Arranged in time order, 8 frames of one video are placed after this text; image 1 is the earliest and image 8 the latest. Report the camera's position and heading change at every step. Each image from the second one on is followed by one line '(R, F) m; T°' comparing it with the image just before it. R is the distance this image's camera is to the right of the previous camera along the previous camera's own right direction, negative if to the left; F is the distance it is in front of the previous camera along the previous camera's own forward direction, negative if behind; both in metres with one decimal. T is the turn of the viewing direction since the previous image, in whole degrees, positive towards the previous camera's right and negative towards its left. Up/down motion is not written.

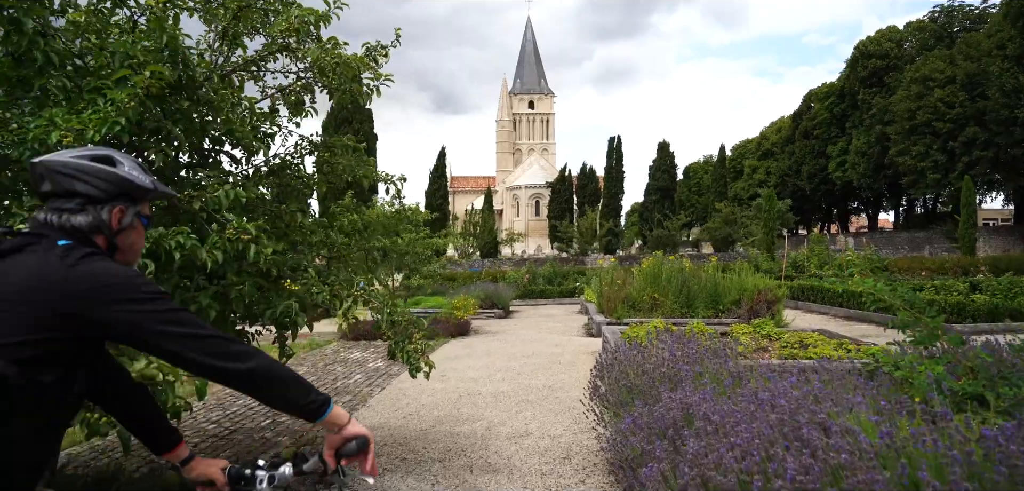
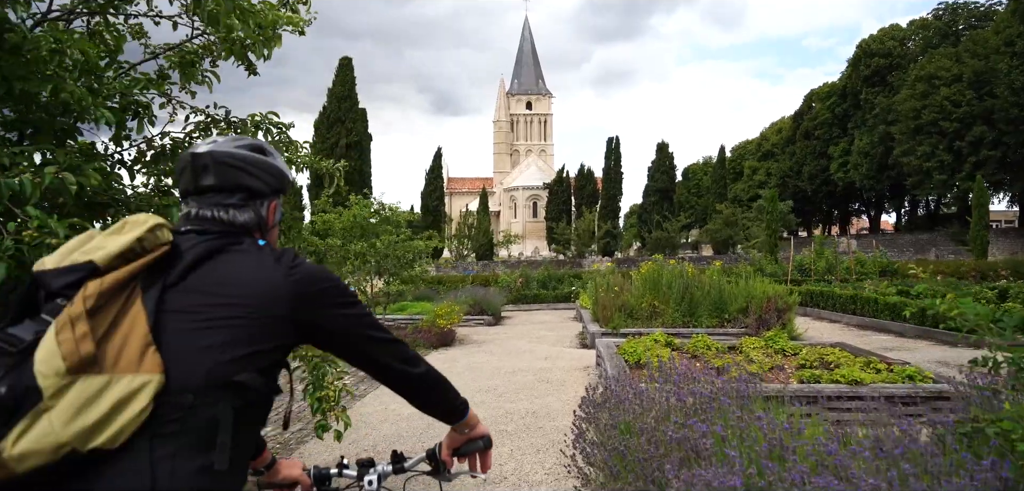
(+0.2, +1.1) m; 0°
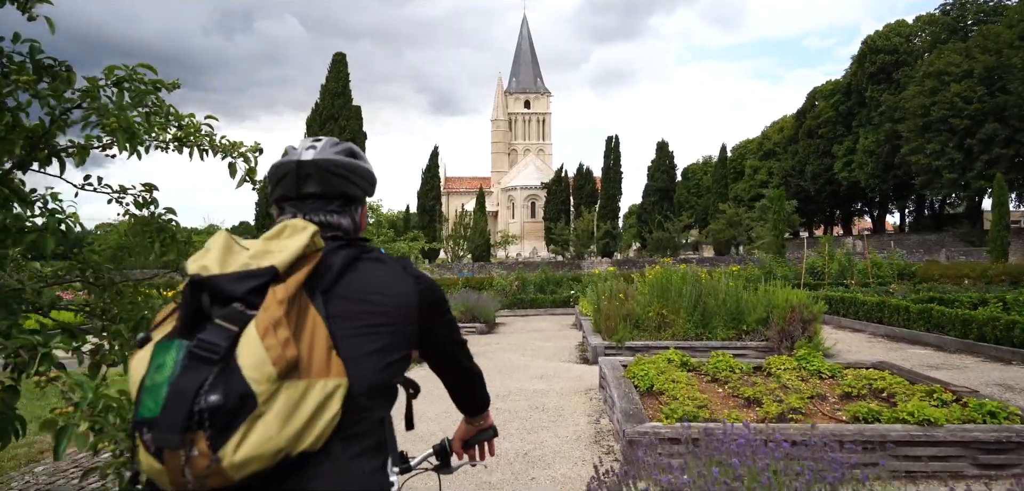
(+0.1, +1.3) m; 0°
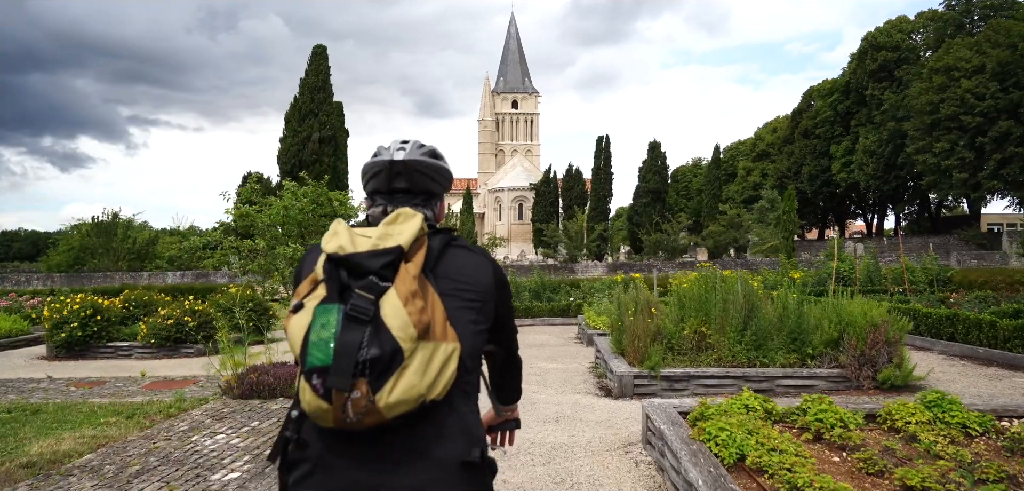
(-0.2, +2.2) m; +1°
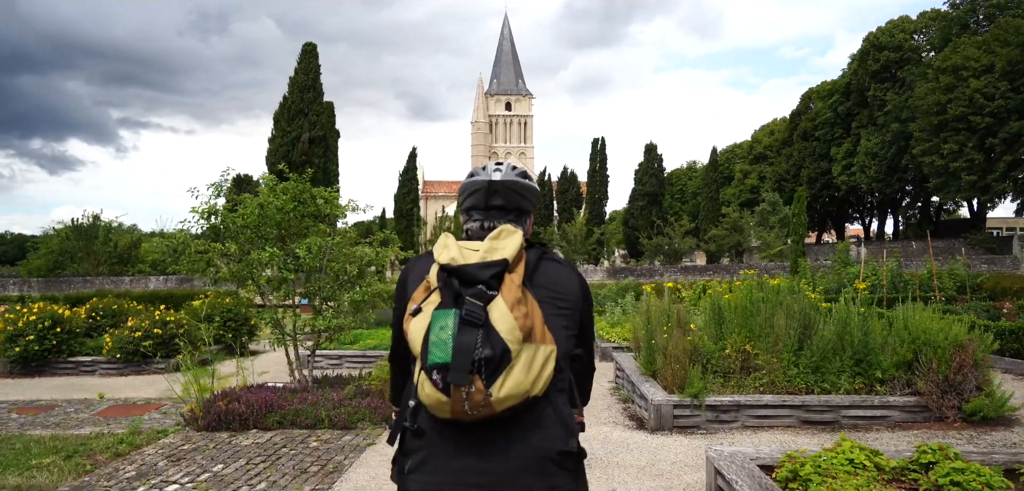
(-0.2, +1.3) m; +1°
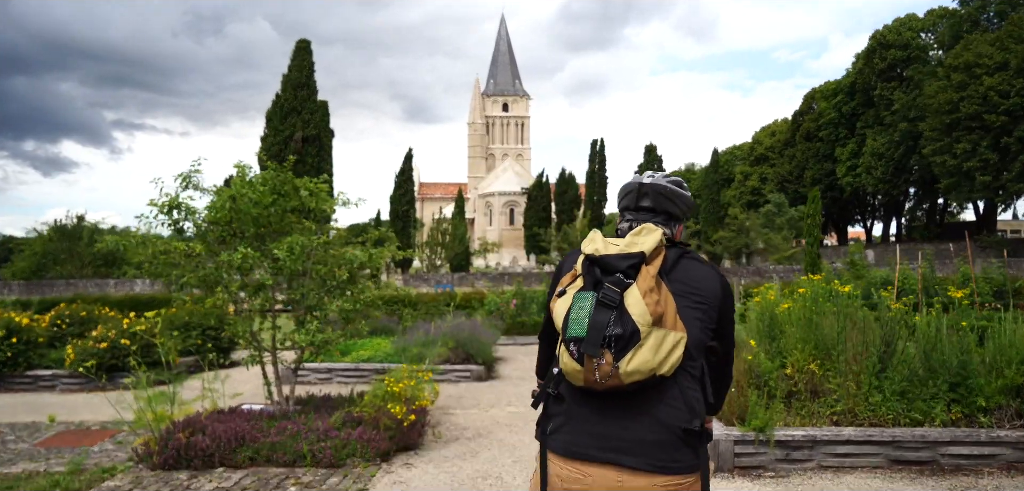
(-0.2, +1.2) m; 0°
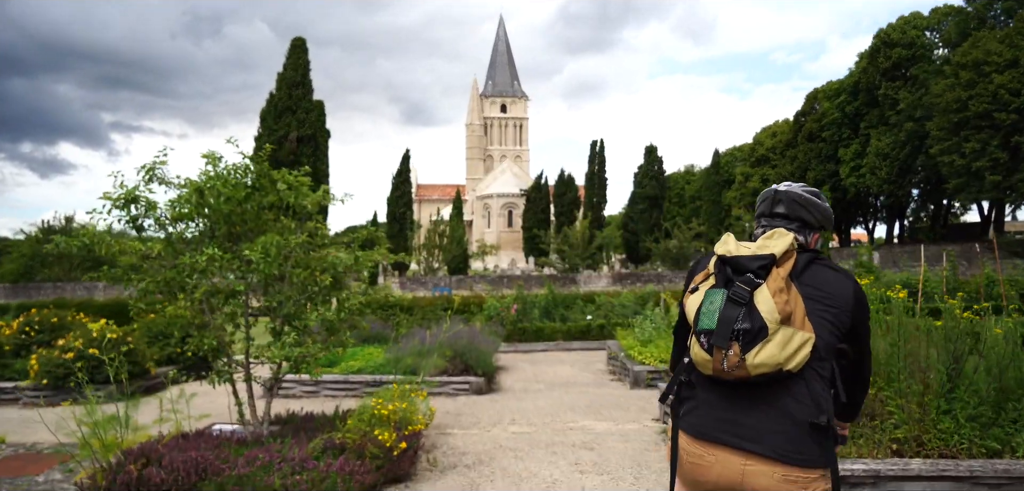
(-0.1, +0.9) m; 0°
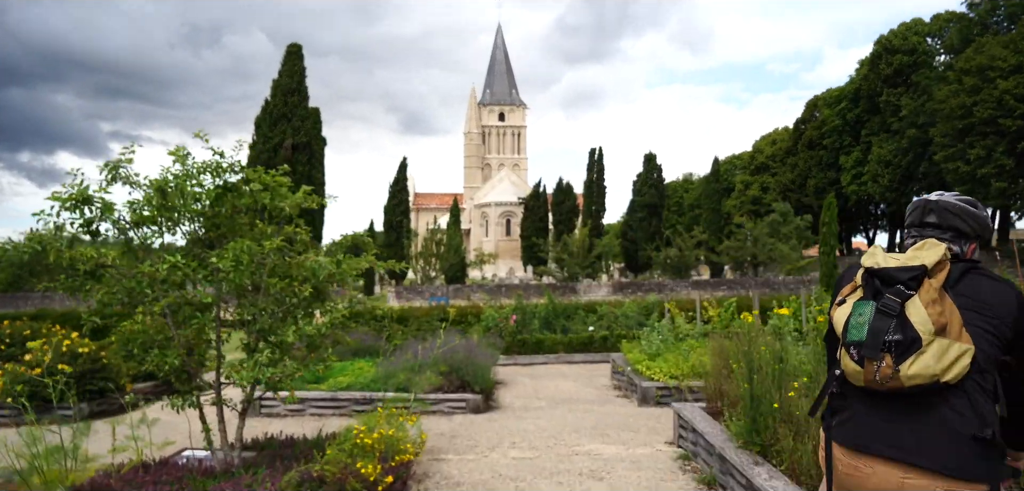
(0.0, +0.6) m; 0°
